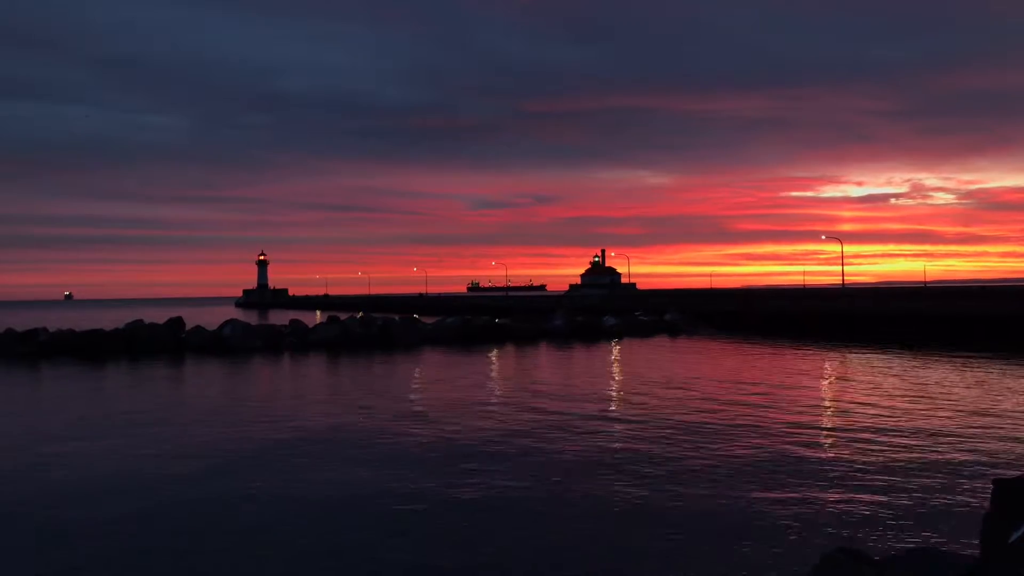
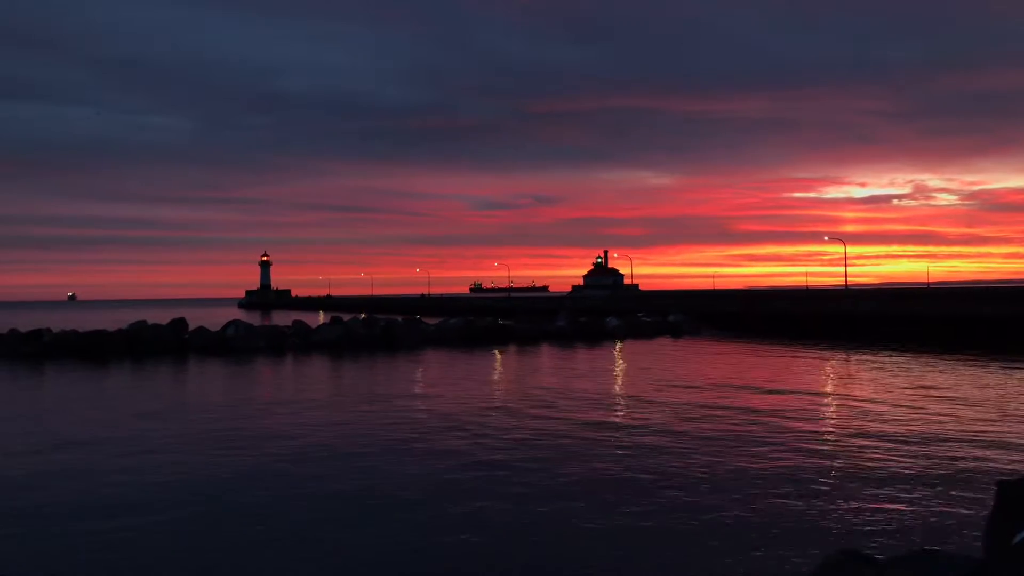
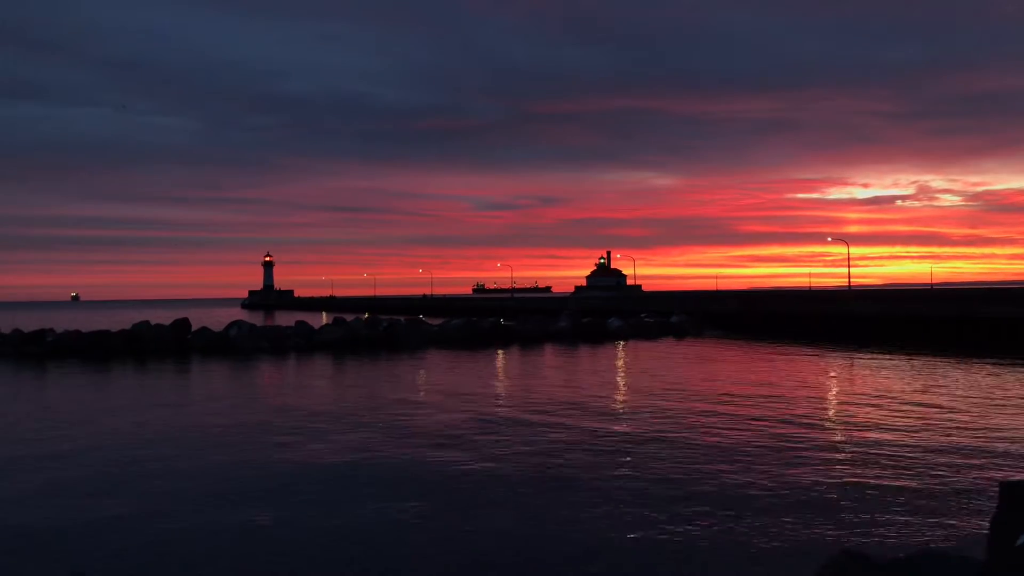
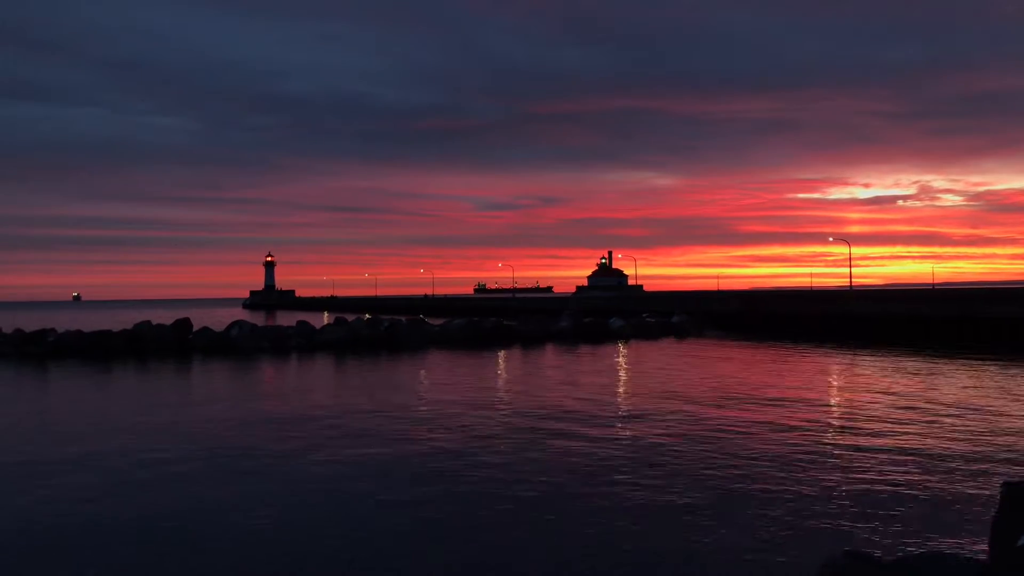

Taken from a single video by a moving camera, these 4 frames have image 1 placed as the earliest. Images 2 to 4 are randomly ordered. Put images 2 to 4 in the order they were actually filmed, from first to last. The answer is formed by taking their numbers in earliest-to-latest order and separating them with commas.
2, 3, 4
